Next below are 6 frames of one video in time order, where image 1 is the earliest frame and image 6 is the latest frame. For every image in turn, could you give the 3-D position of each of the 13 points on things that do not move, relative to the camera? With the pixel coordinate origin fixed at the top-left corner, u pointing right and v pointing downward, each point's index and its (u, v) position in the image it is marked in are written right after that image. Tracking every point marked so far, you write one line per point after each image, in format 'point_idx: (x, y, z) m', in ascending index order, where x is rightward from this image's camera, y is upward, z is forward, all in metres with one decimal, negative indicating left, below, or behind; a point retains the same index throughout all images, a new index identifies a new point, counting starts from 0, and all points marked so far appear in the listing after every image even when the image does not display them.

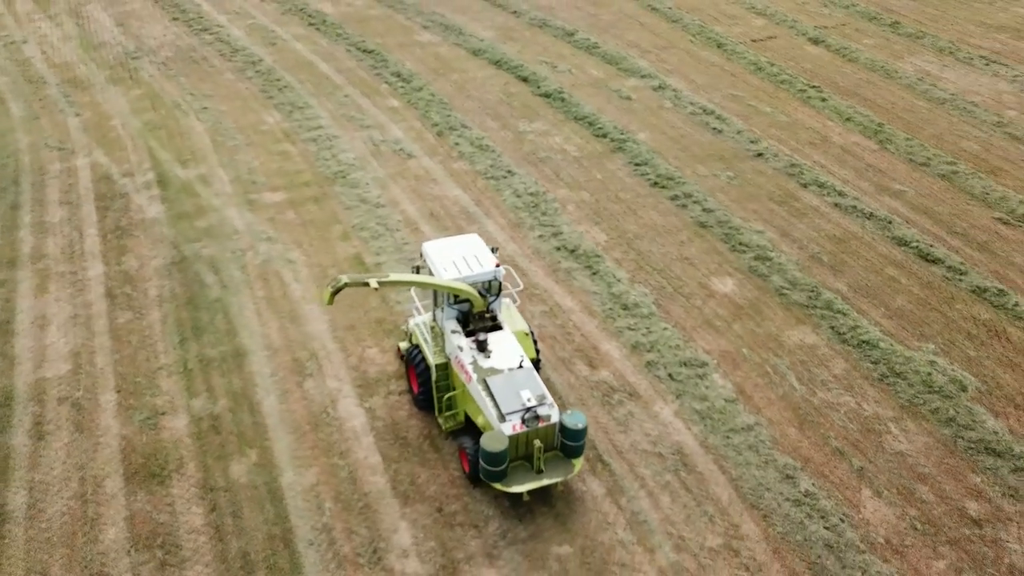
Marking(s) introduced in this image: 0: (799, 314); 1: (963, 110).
0: (+4.0, -0.4, +10.5) m
1: (+10.2, +4.0, +17.2) m
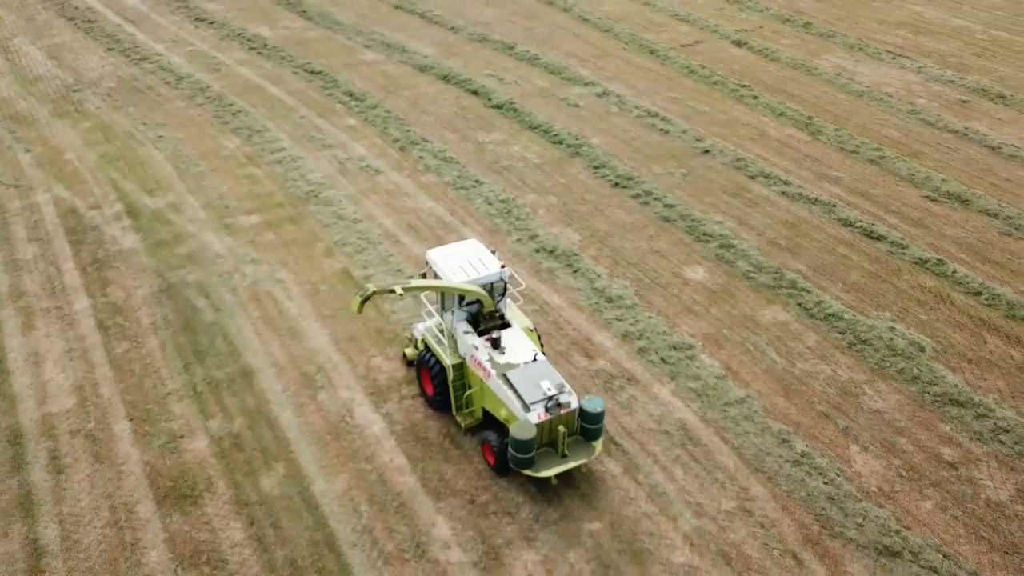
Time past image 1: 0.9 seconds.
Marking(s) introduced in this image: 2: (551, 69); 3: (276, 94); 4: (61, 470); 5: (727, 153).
0: (+3.8, -0.1, +11.3) m
1: (+9.0, +4.6, +18.6) m
2: (+1.0, +5.4, +18.7) m
3: (-5.2, +4.3, +16.6) m
4: (-4.6, -1.9, +7.8) m
5: (+4.3, +2.7, +15.3) m
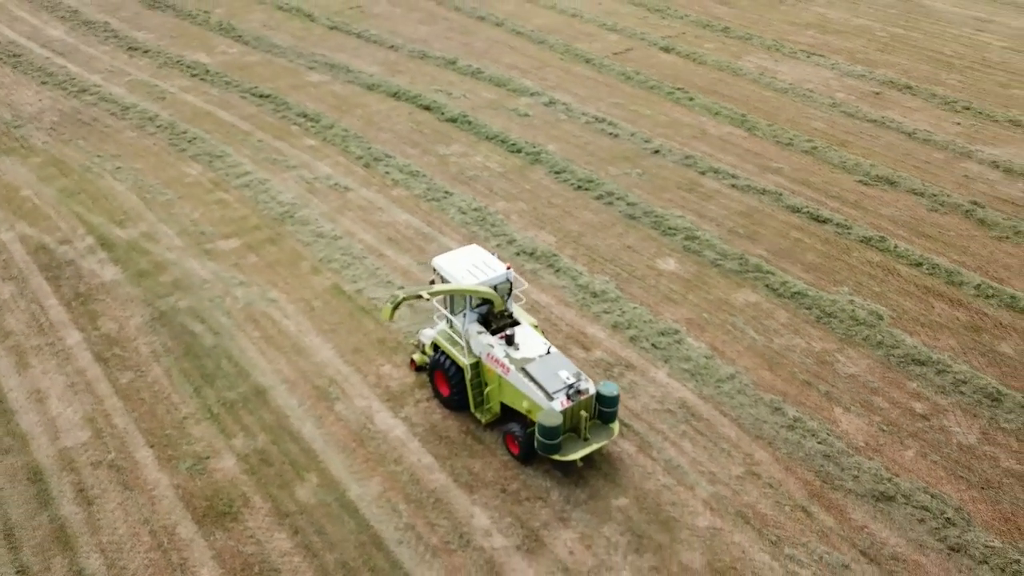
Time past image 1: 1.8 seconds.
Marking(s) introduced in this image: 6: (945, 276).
0: (+3.6, +0.1, +12.1) m
1: (+7.6, +5.0, +20.0) m
2: (-0.4, +5.3, +19.3) m
3: (-6.2, +3.7, +16.5) m
4: (-4.3, -2.2, +7.8) m
5: (+3.5, +2.9, +16.2) m
6: (+7.2, +0.2, +12.5) m
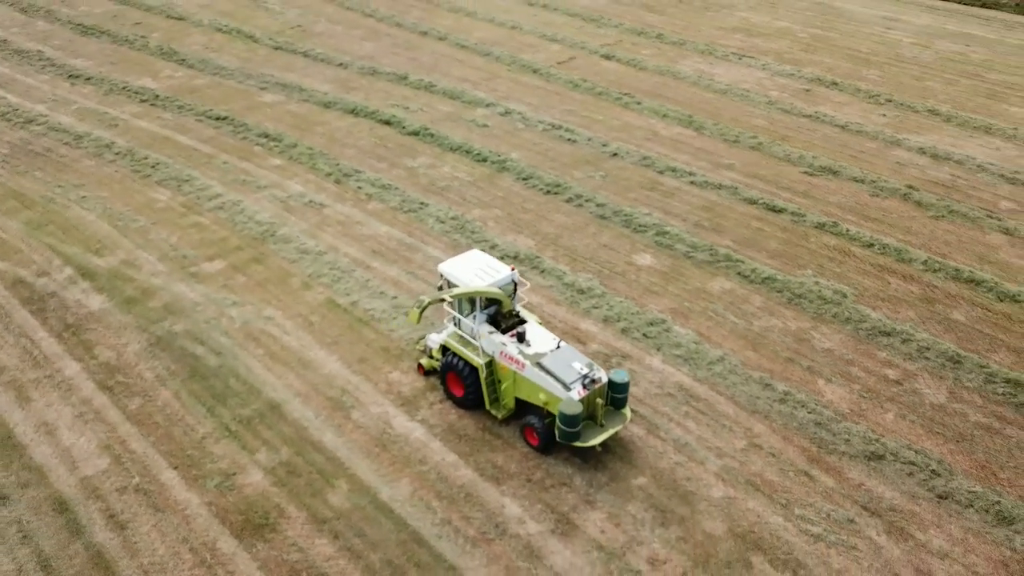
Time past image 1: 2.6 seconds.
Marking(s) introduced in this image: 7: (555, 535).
0: (+3.3, +0.3, +12.8) m
1: (+6.3, +5.3, +21.1) m
2: (-1.6, +5.0, +19.7) m
3: (-7.0, +3.1, +16.4) m
4: (-4.0, -2.4, +7.8) m
5: (+2.7, +3.0, +16.9) m
6: (+6.9, +0.6, +13.6) m
7: (+0.5, -2.6, +7.9) m
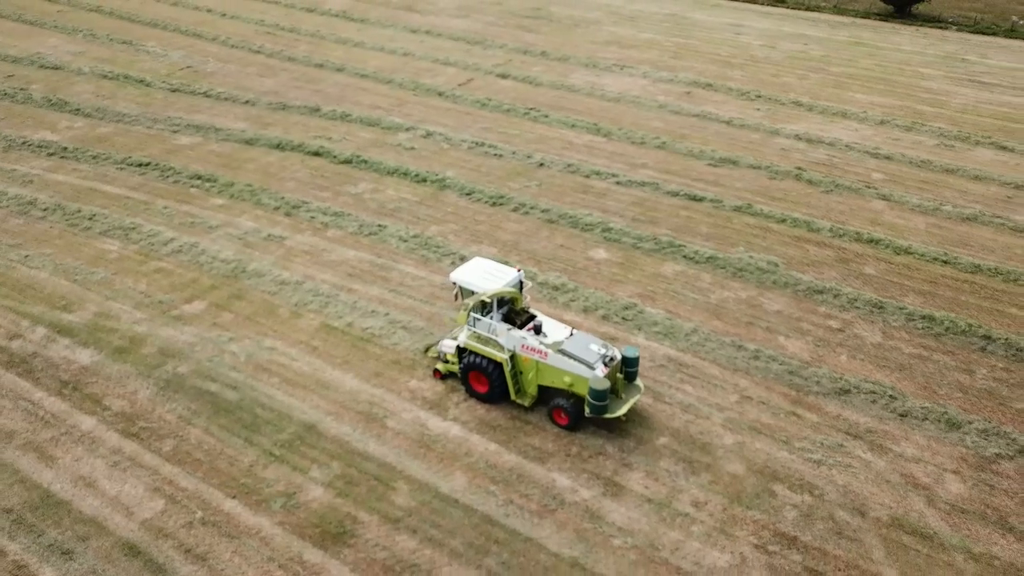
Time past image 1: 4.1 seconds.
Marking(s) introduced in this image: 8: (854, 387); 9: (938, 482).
0: (+2.7, +0.6, +14.2) m
1: (+3.7, +5.6, +22.9) m
2: (-3.8, +4.4, +20.2) m
3: (-8.3, +2.0, +16.0) m
4: (-3.2, -2.8, +7.9) m
5: (+1.1, +3.0, +18.2) m
6: (+6.0, +1.3, +15.5) m
7: (+1.1, -2.4, +8.8) m
8: (+4.8, -1.4, +10.7) m
9: (+5.2, -2.4, +9.2) m
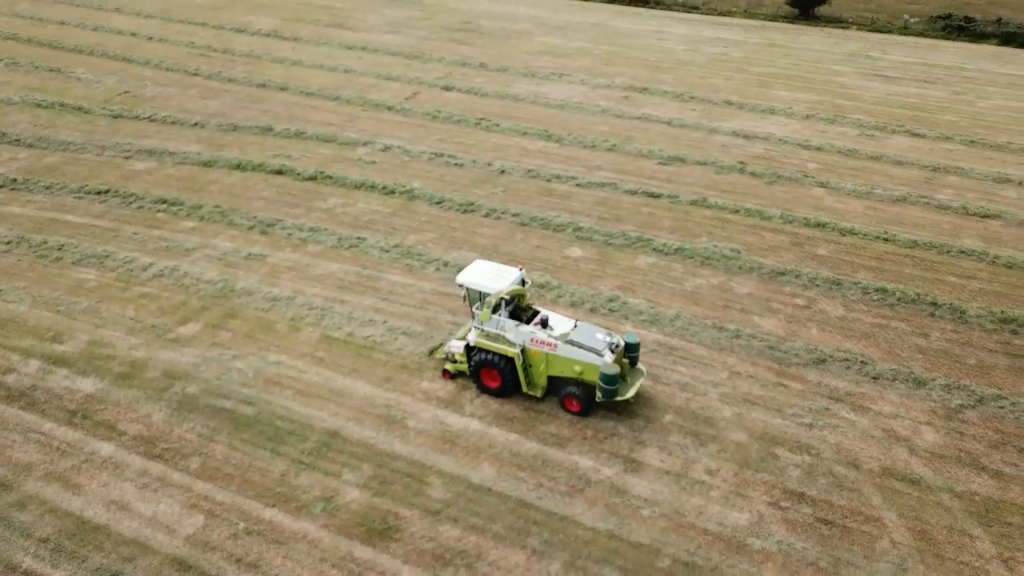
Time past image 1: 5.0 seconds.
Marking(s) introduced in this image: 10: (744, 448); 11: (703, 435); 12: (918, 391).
0: (+2.3, +0.7, +14.9) m
1: (+2.1, +5.6, +23.8) m
2: (-5.0, +4.0, +20.3) m
3: (-8.9, +1.4, +15.7) m
4: (-2.7, -2.9, +8.1) m
5: (+0.1, +3.0, +18.8) m
6: (+5.4, +1.6, +16.7) m
7: (+1.4, -2.3, +9.4) m
8: (+4.9, -1.1, +11.7) m
9: (+5.4, -2.0, +10.2) m
10: (+3.0, -2.1, +9.8) m
11: (+2.5, -2.0, +10.0) m
12: (+5.9, -1.5, +11.1) m
